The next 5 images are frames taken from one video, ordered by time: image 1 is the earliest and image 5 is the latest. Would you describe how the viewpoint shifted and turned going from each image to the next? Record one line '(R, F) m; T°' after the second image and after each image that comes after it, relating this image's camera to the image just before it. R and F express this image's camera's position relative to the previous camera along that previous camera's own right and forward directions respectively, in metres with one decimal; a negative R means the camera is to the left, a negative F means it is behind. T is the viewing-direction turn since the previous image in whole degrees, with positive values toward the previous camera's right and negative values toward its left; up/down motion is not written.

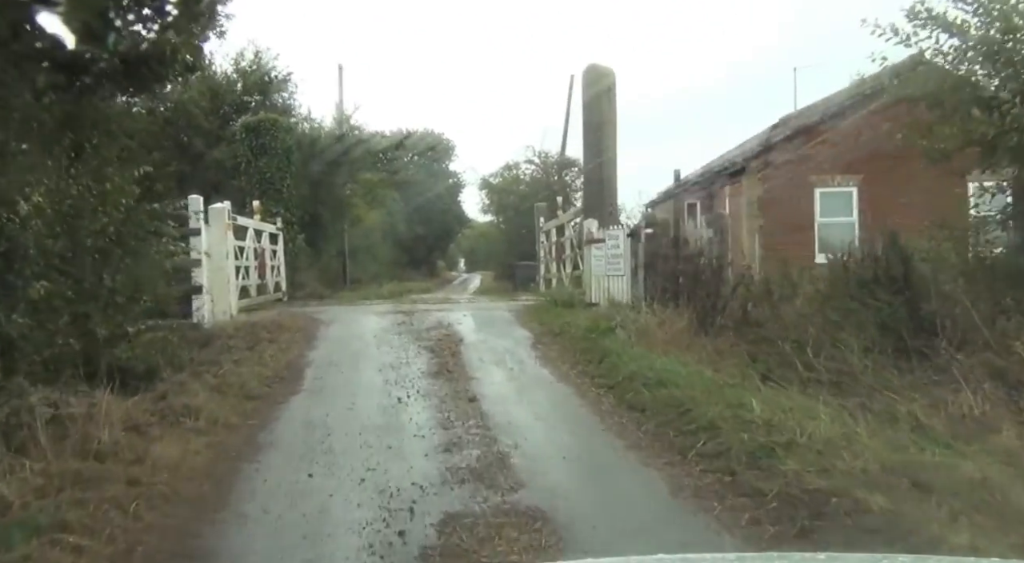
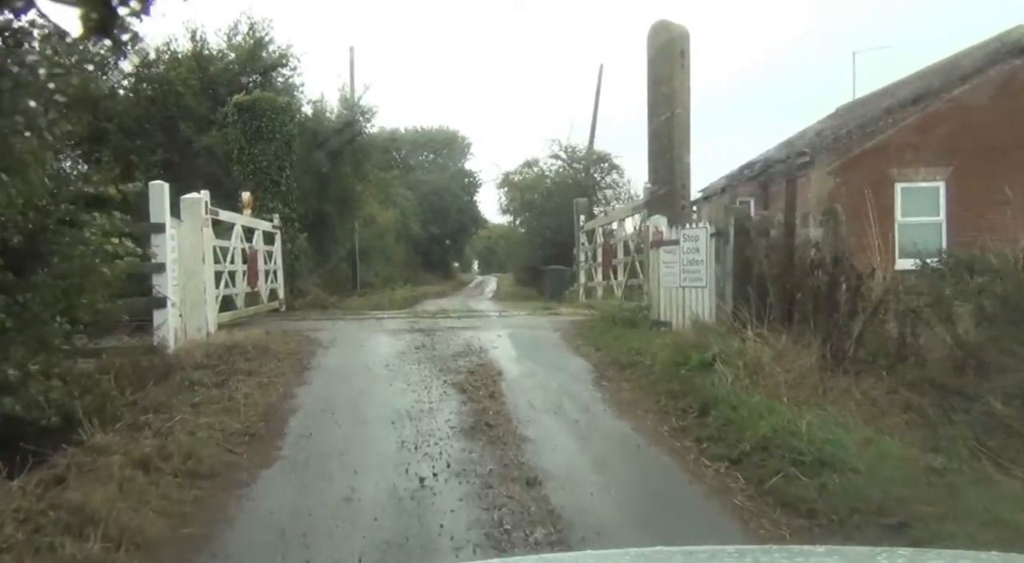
(-0.5, +2.4) m; -1°
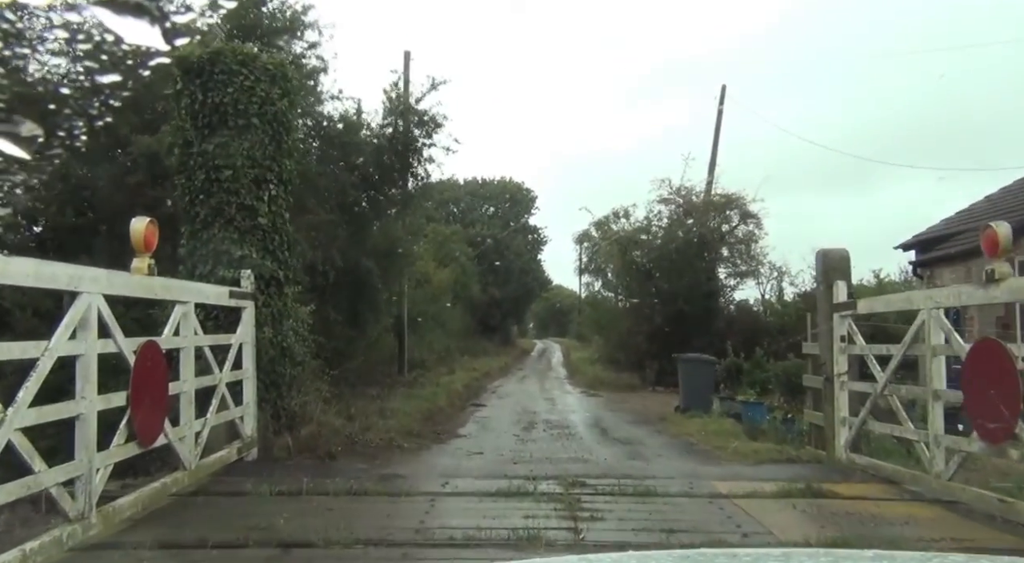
(-1.5, +7.0) m; -4°
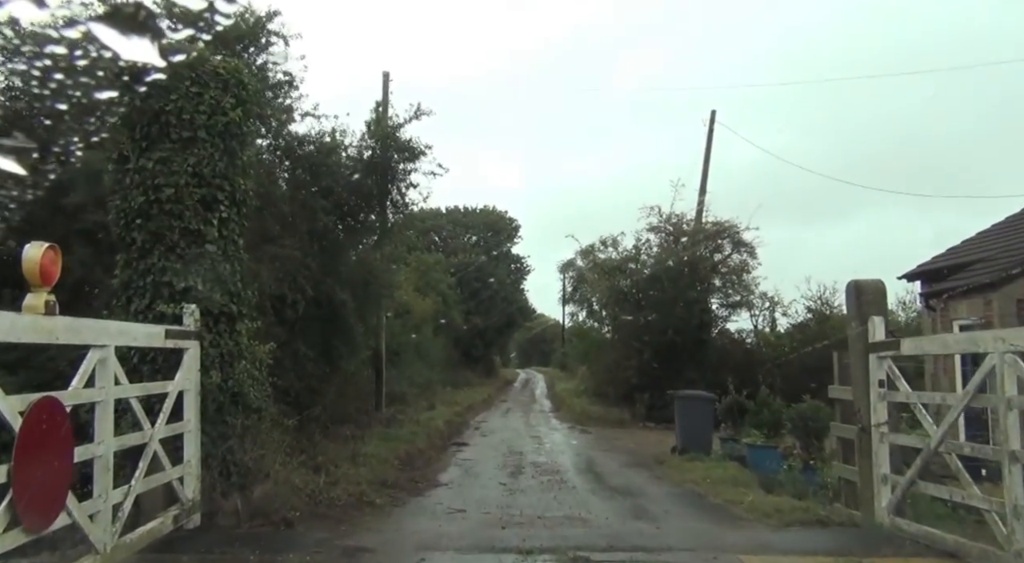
(-0.1, +1.0) m; +2°
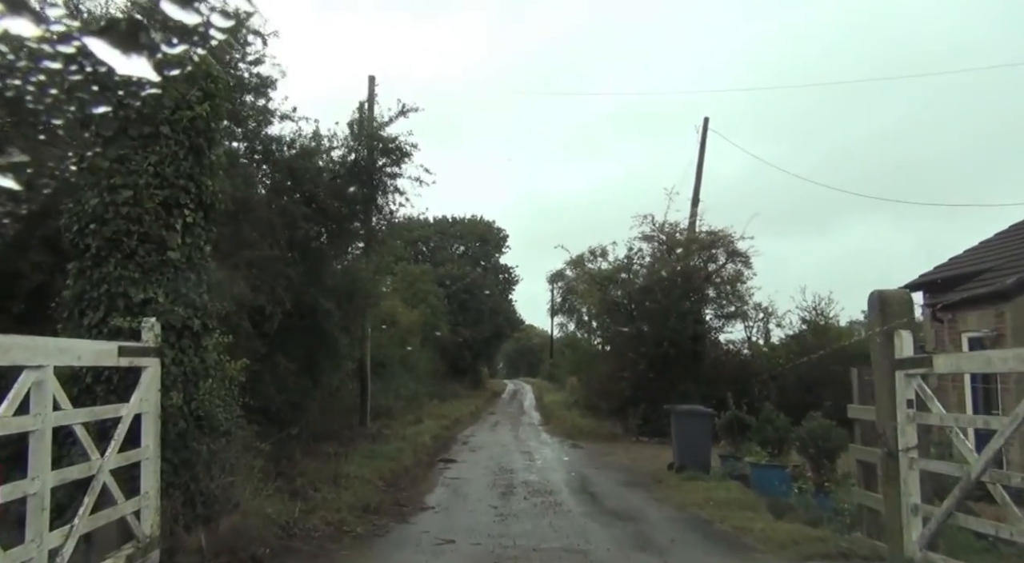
(-0.1, +0.6) m; +1°
